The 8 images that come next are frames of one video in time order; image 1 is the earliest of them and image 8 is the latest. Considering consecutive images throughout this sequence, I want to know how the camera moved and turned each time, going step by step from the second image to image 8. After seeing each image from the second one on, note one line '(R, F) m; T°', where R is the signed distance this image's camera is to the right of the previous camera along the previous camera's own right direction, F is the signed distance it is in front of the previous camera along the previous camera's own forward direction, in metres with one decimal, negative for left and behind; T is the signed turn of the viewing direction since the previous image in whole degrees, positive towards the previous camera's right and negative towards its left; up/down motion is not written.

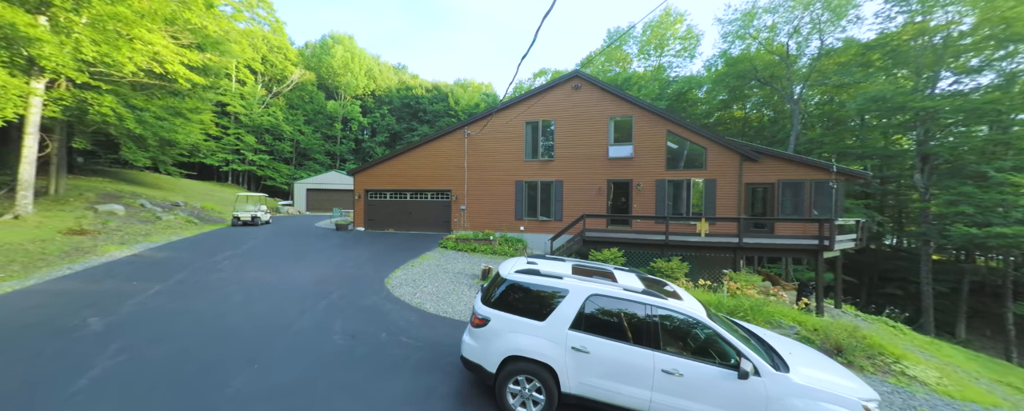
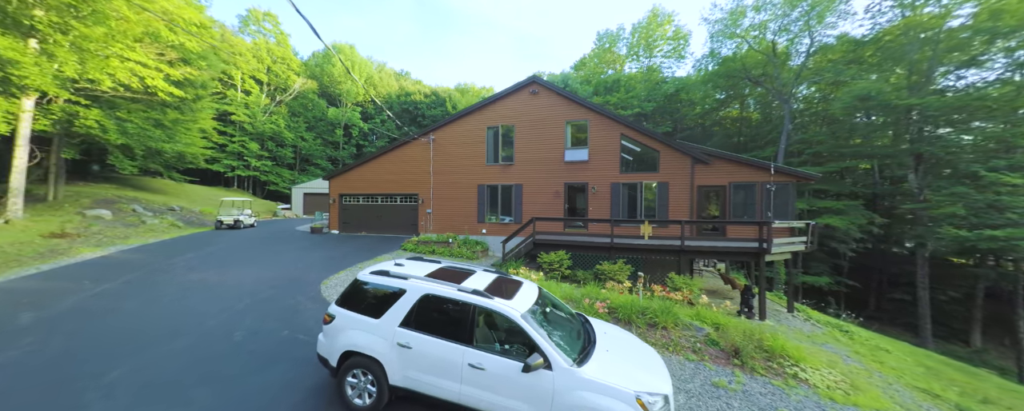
(+1.9, -0.2) m; -2°
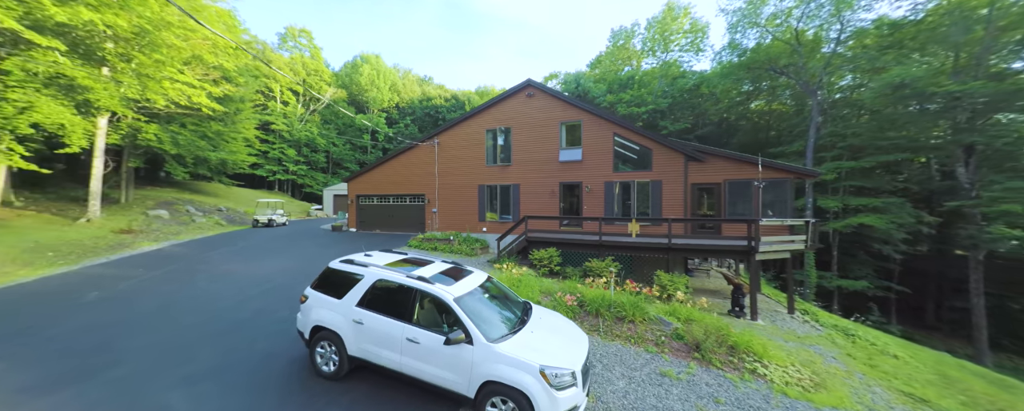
(+1.1, -0.4) m; -5°
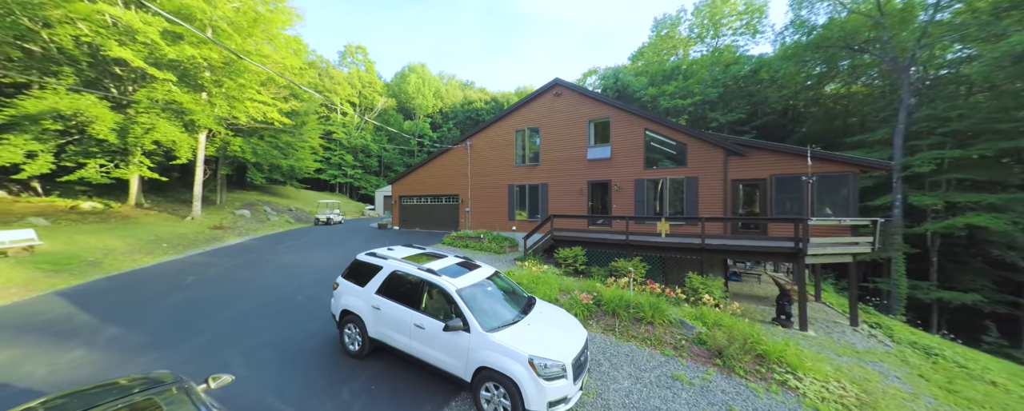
(+0.6, -0.2) m; -9°
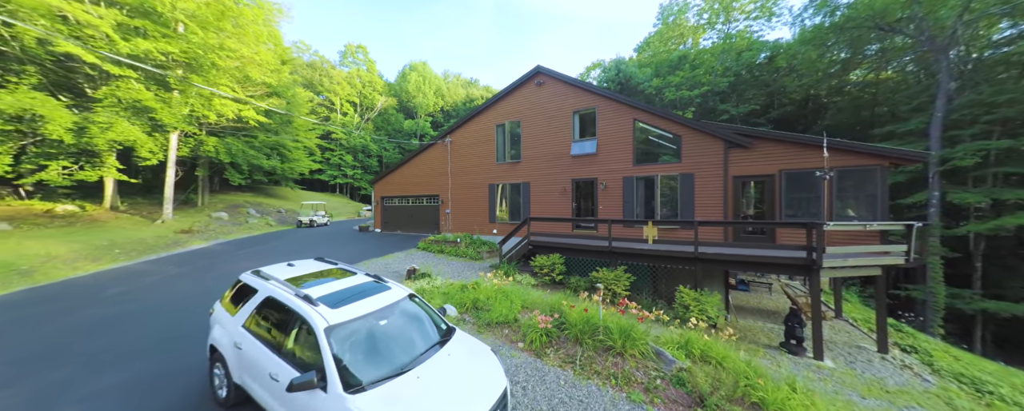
(+1.2, +1.1) m; -2°
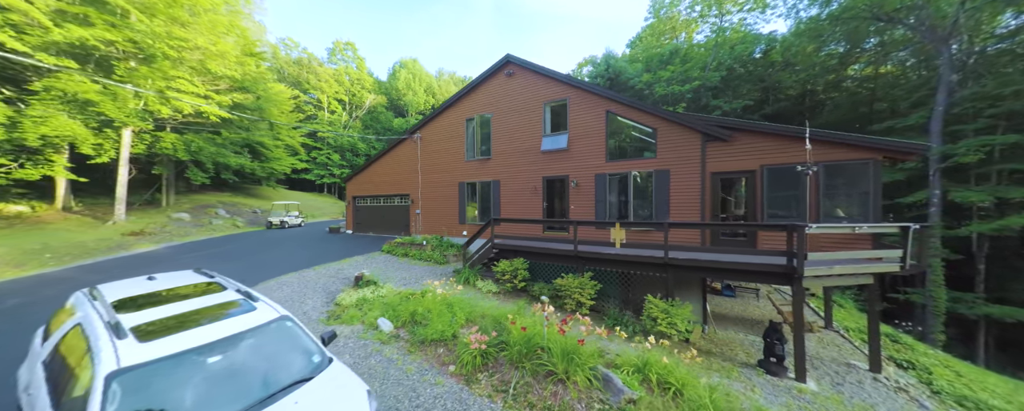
(+1.0, +0.7) m; 0°
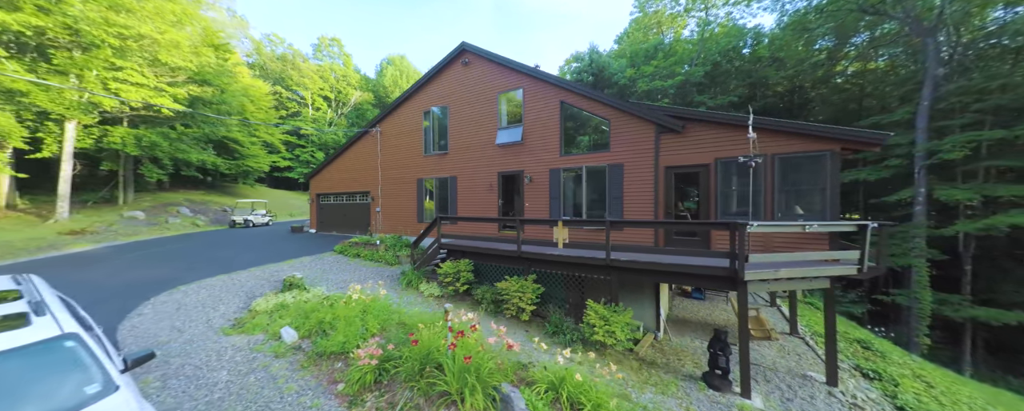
(+1.3, +0.5) m; 0°
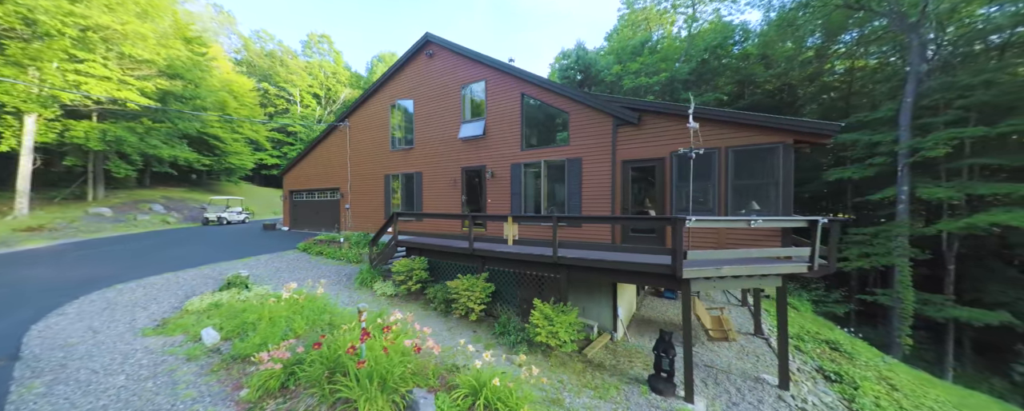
(+0.9, +0.3) m; 0°
